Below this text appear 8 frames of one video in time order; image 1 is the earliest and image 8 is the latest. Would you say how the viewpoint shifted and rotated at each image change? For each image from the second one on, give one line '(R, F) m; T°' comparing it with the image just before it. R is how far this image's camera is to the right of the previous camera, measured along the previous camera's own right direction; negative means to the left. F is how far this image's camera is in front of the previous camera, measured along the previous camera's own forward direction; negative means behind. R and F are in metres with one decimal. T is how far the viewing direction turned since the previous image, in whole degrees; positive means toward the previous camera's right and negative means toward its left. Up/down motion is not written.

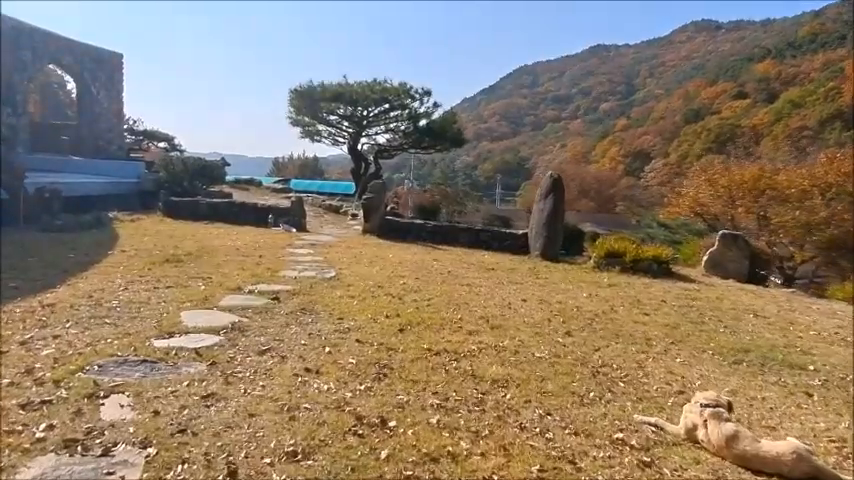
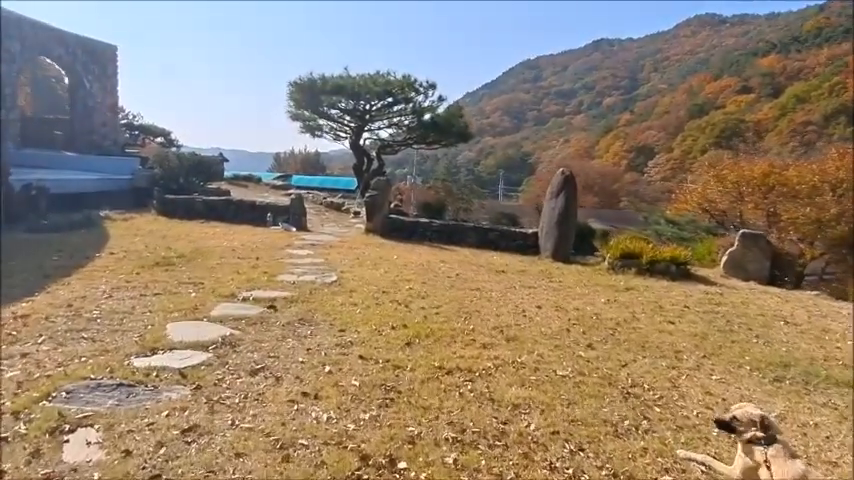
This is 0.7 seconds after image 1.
(0.0, +0.3) m; 0°
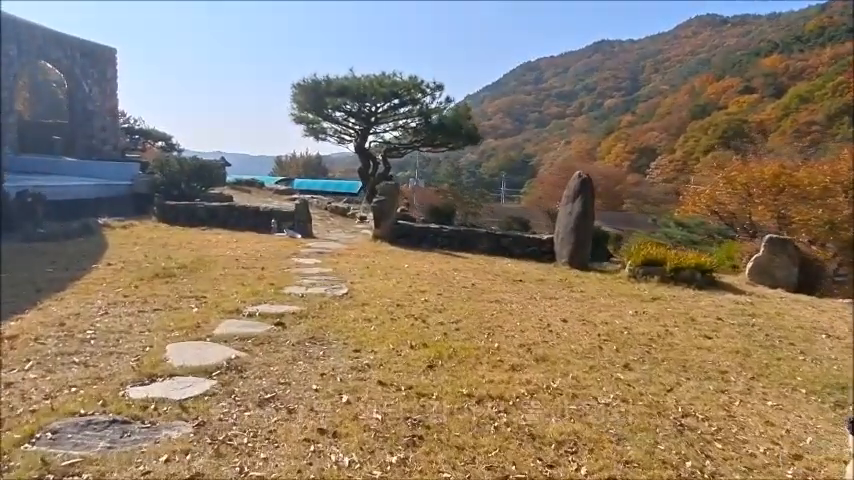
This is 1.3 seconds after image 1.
(-0.1, +0.3) m; 0°
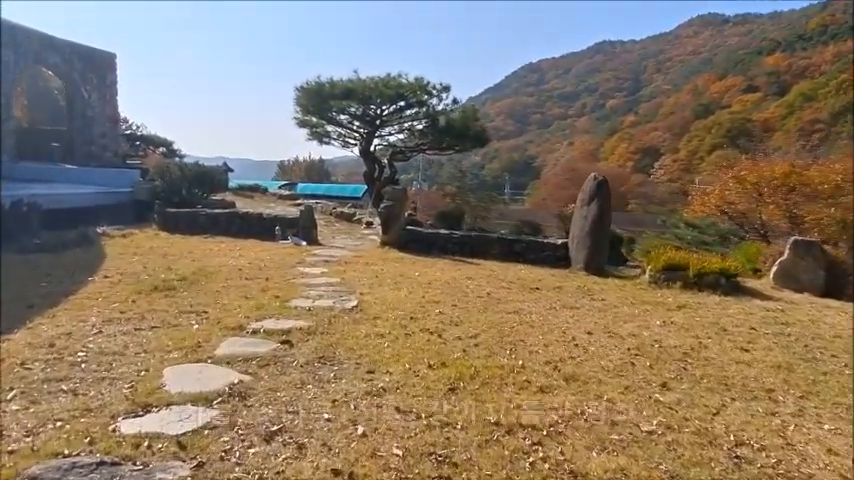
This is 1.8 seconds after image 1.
(-0.1, +0.3) m; 0°
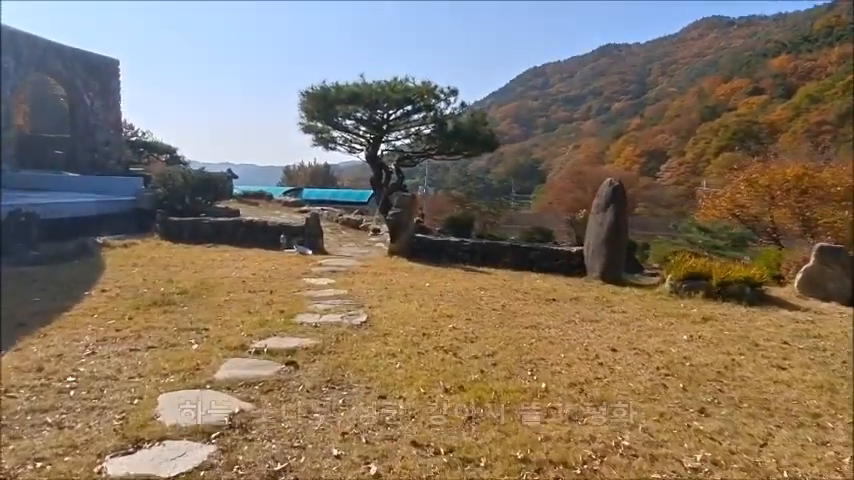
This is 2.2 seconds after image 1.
(0.0, +0.2) m; 0°
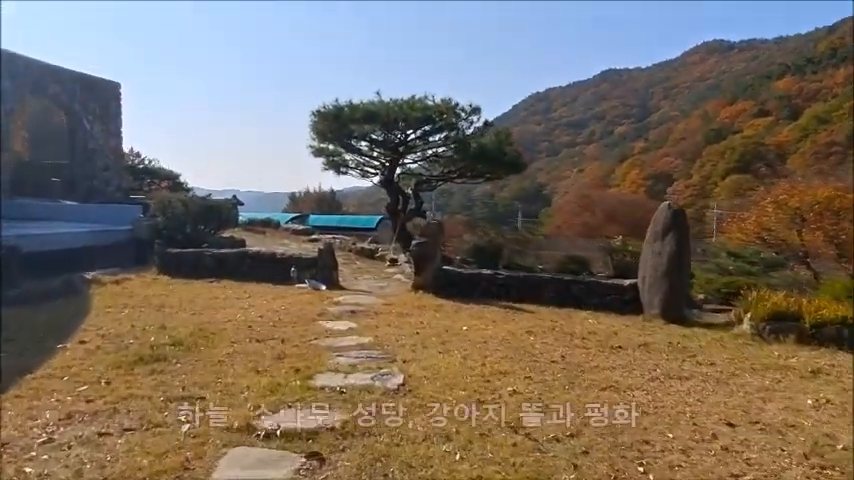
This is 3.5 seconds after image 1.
(-0.2, +0.8) m; 0°
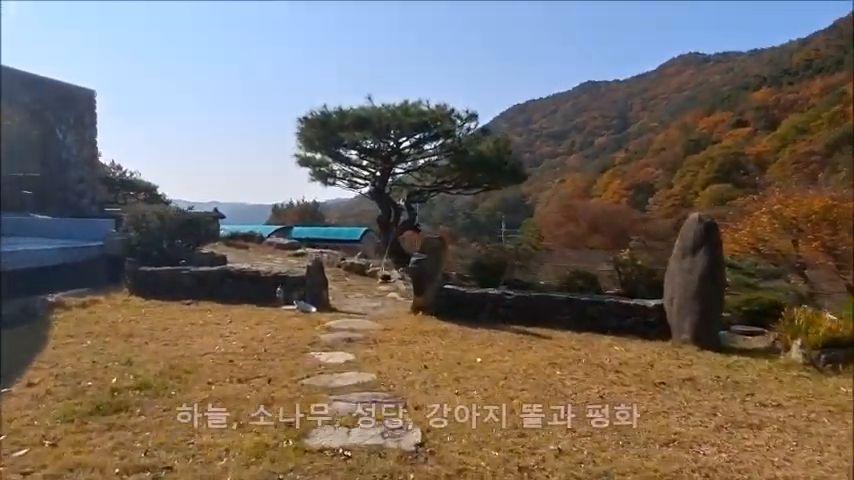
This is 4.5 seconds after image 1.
(-0.2, +0.6) m; +1°
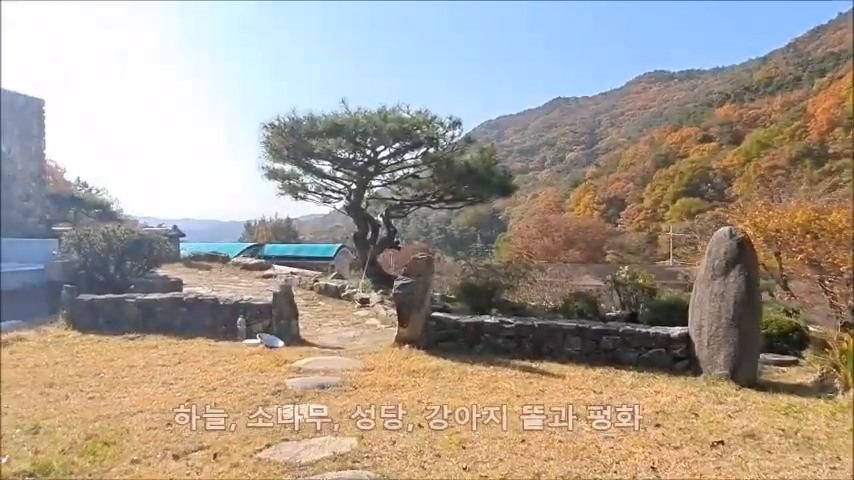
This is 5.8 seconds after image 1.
(-0.1, +0.8) m; +2°
